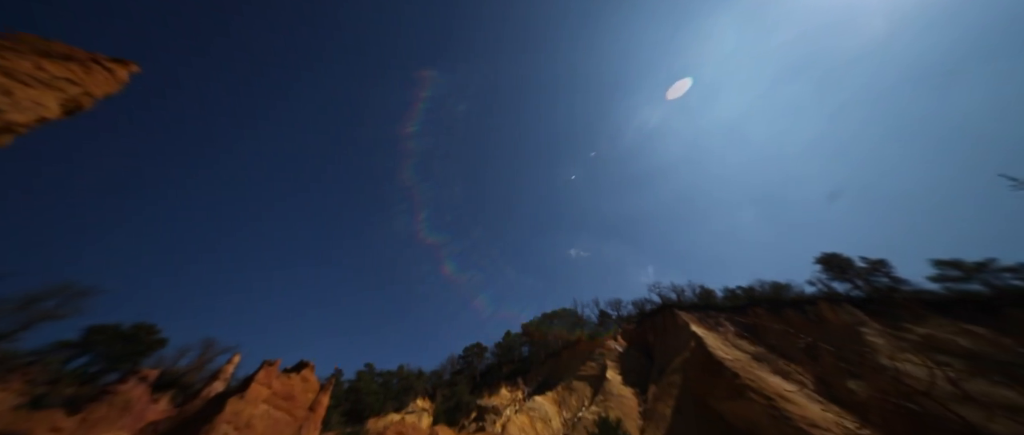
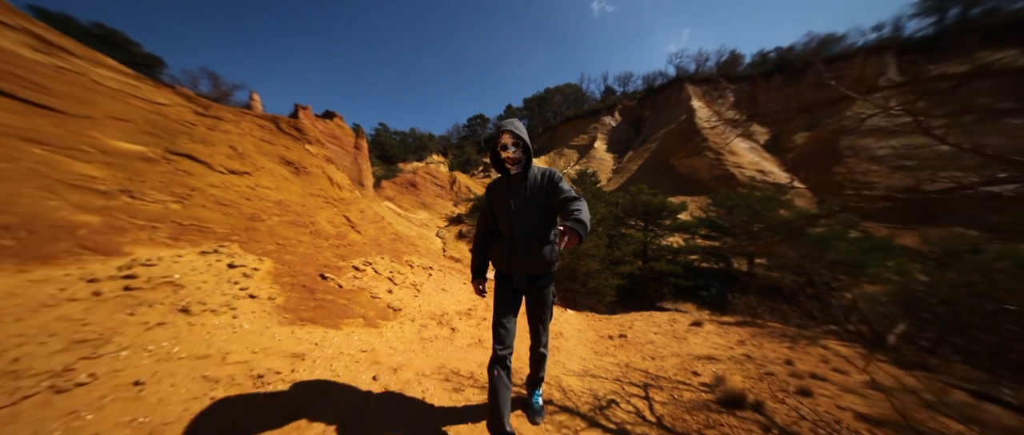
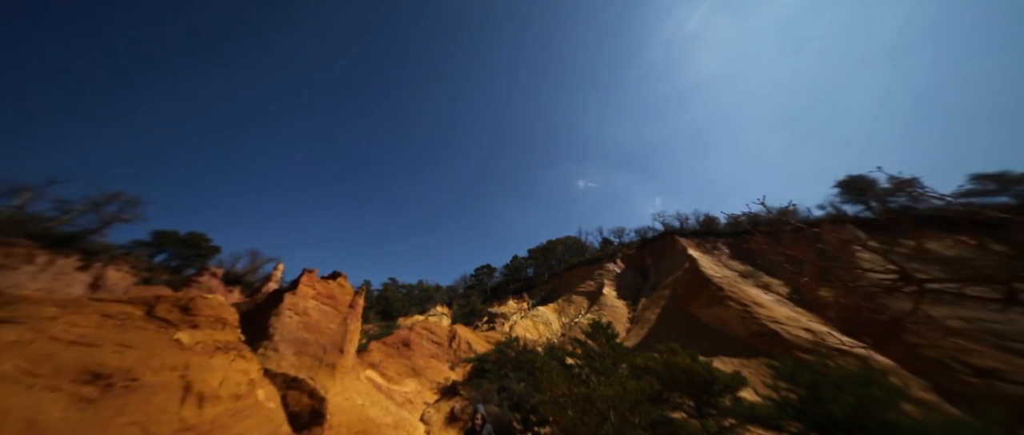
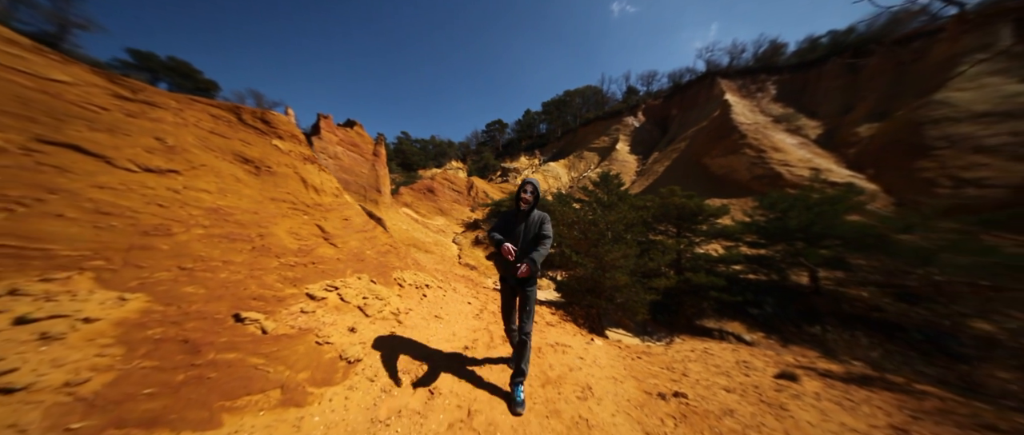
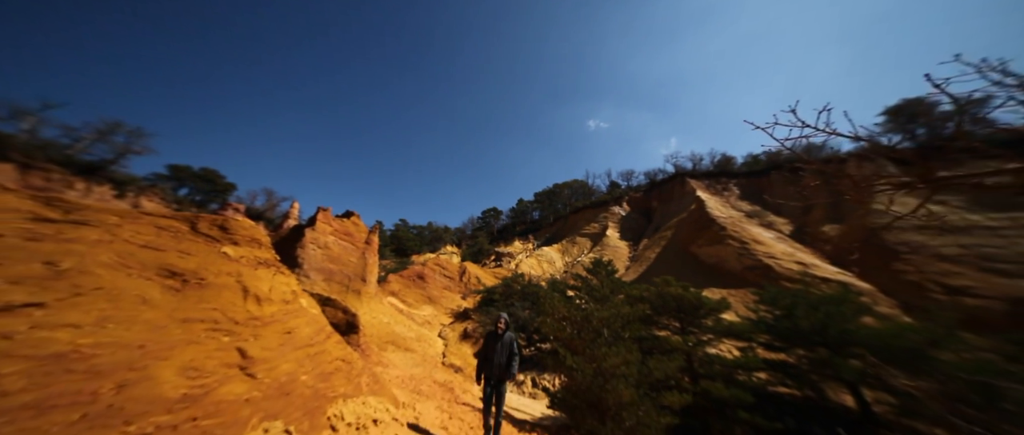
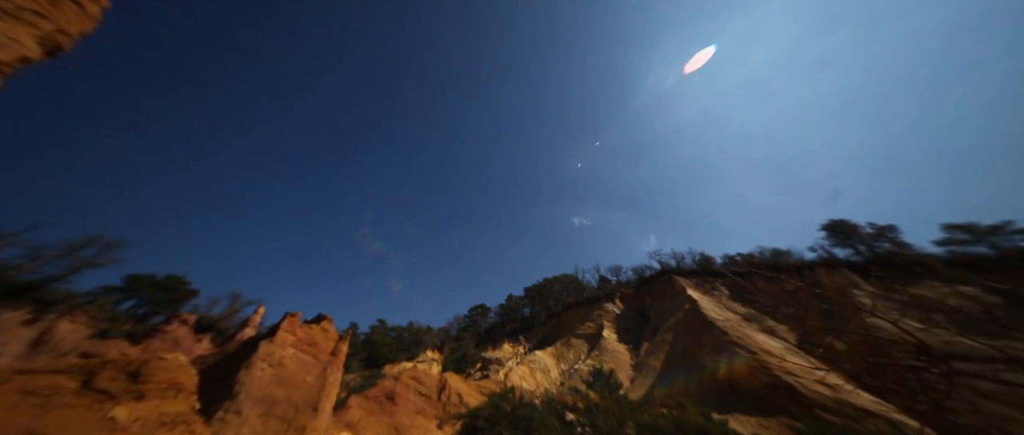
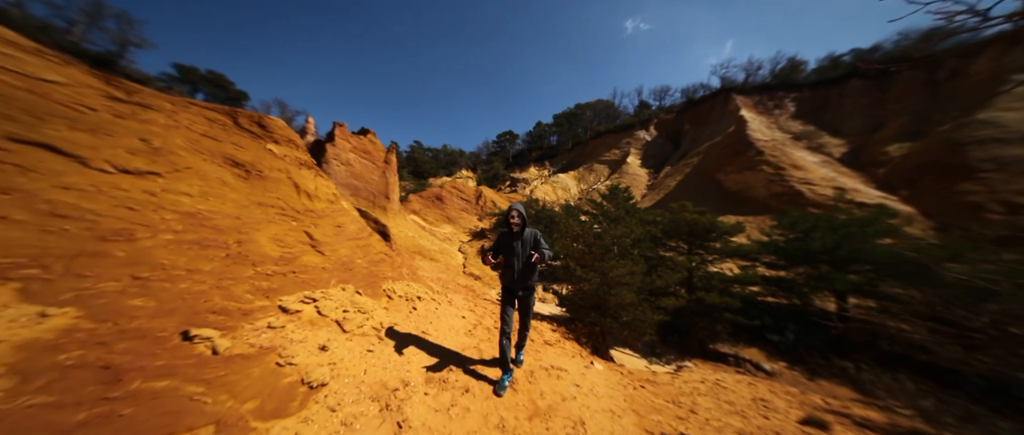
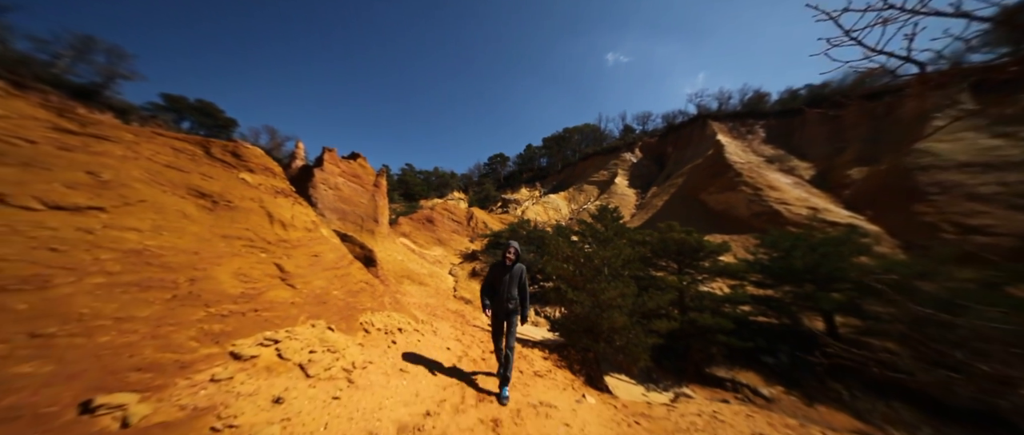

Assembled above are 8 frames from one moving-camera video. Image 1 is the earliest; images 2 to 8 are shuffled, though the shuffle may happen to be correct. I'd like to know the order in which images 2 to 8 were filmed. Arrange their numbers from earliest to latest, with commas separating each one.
6, 3, 5, 8, 7, 4, 2
